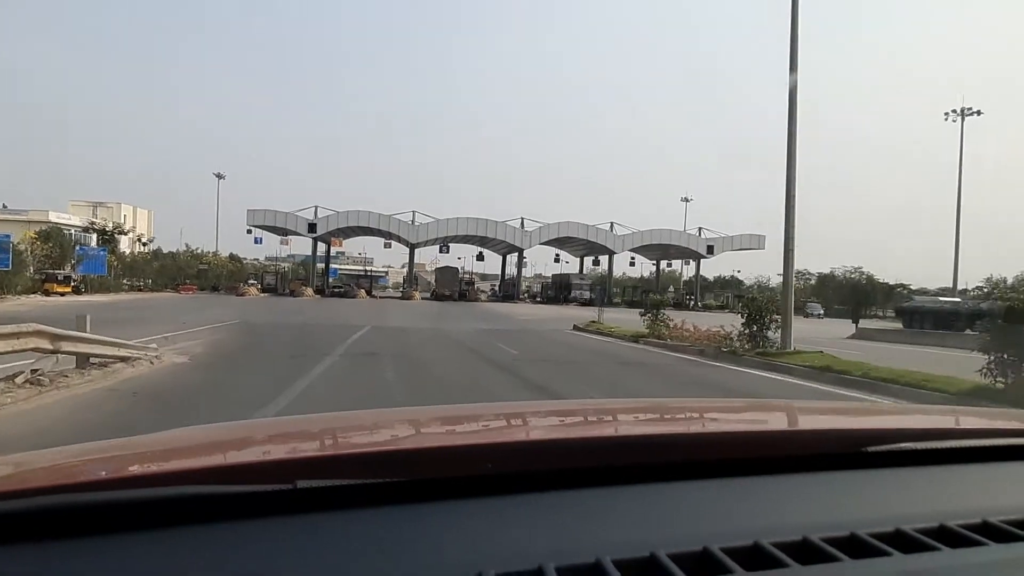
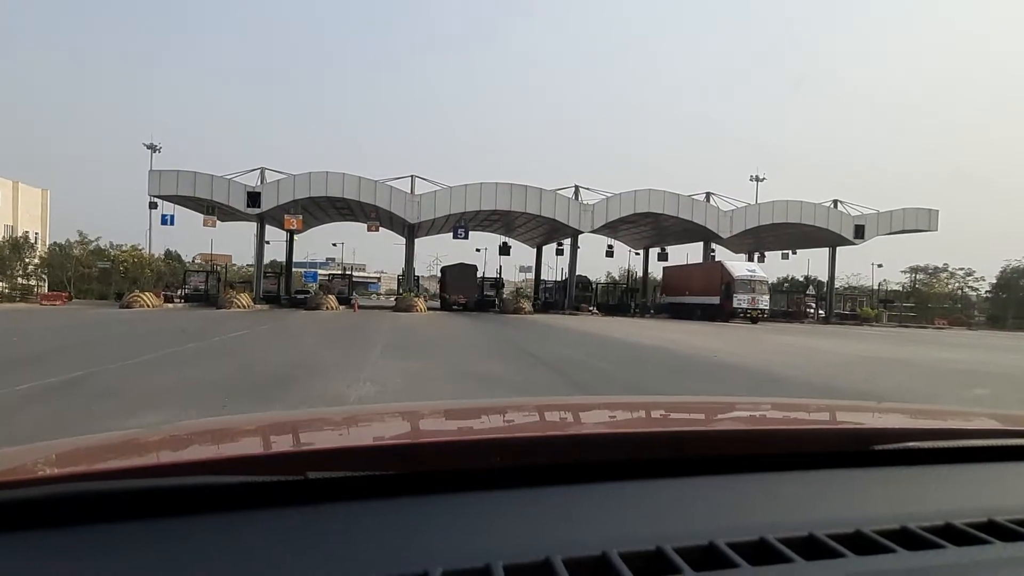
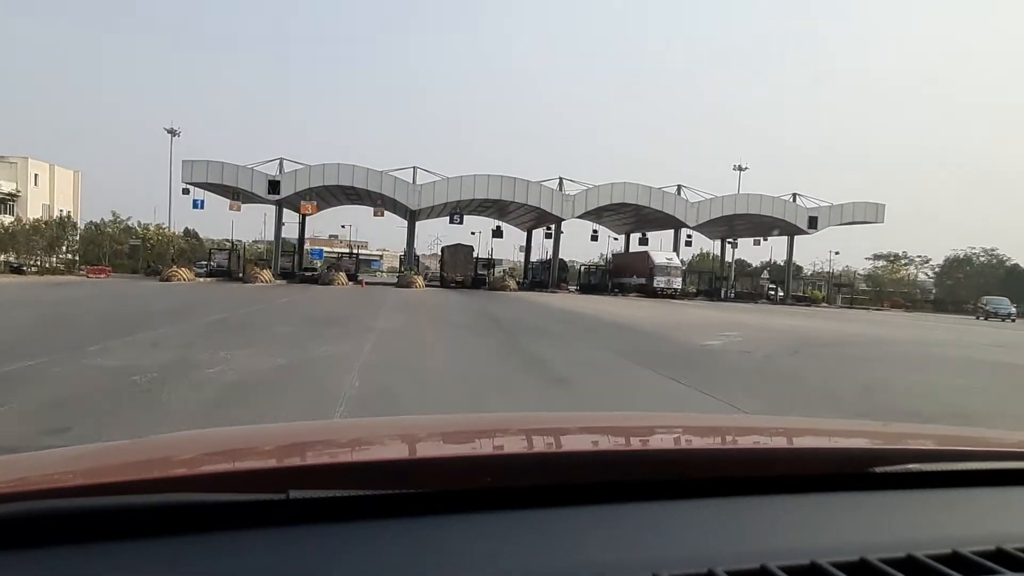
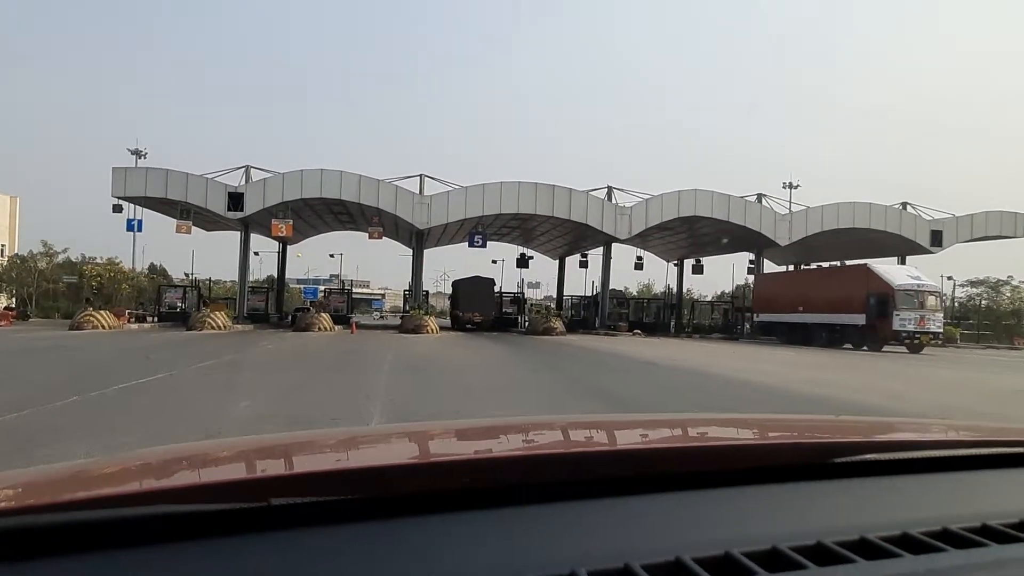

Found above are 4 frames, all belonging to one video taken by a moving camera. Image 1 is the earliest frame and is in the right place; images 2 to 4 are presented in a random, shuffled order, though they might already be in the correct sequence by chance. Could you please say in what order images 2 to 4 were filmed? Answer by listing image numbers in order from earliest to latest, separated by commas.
3, 2, 4
